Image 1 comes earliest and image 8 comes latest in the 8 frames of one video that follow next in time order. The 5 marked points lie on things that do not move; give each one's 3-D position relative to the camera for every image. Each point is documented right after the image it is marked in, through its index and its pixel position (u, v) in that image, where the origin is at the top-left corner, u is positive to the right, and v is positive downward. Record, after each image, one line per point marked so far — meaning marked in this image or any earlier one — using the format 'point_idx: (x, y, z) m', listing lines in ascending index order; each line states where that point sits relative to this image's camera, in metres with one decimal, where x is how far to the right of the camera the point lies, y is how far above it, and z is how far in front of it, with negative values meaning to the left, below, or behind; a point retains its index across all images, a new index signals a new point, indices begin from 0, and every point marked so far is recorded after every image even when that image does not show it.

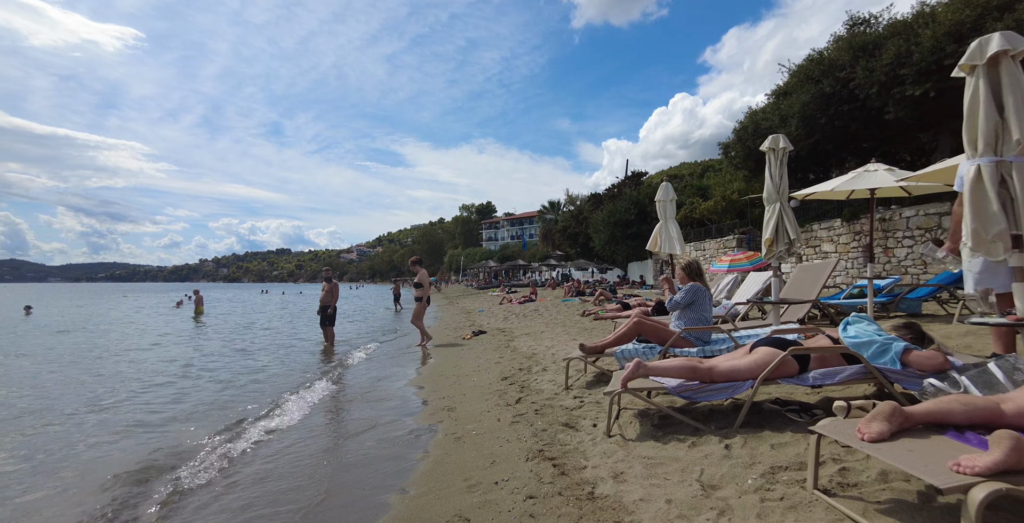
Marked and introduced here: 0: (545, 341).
0: (+0.7, -1.7, +9.6) m
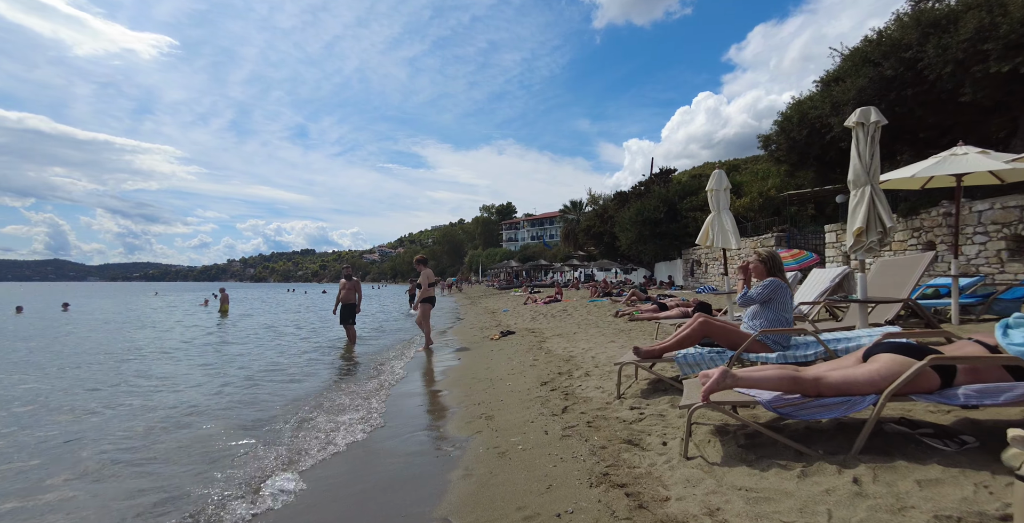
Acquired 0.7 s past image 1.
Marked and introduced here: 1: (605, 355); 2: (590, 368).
0: (+1.3, -1.6, +9.0) m
1: (+1.4, -1.5, +7.2) m
2: (+1.1, -1.5, +6.3) m
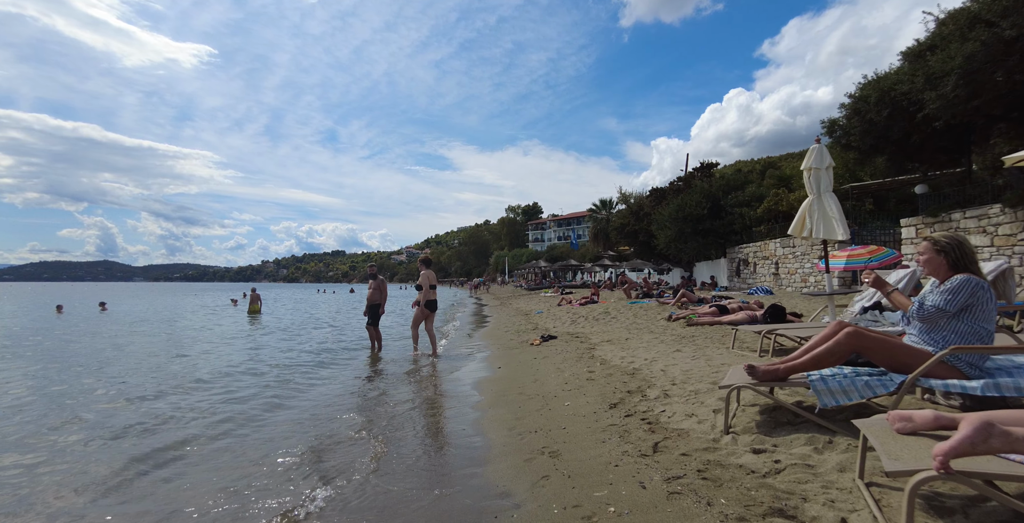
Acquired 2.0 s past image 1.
0: (+2.2, -1.5, +7.8) m
1: (+2.2, -1.4, +6.0) m
2: (+1.7, -1.4, +5.1) m
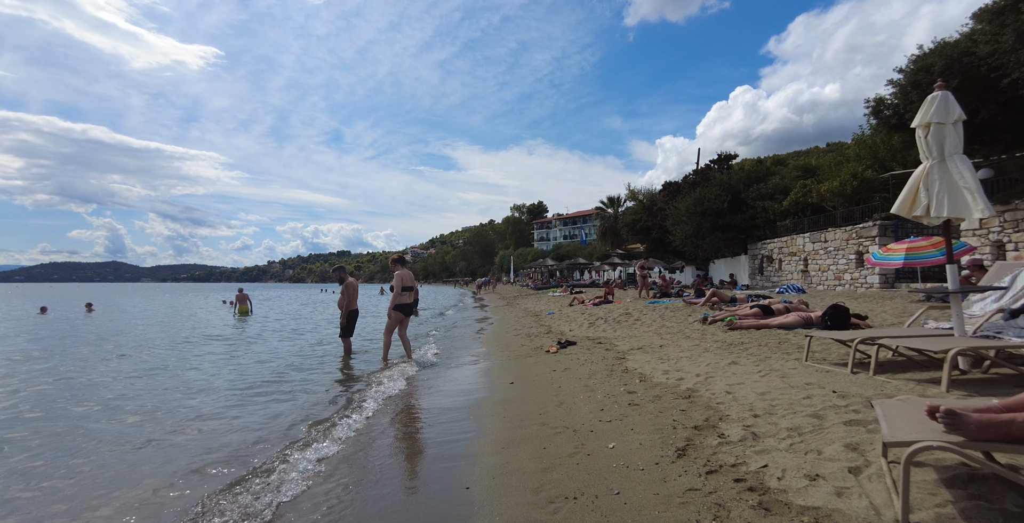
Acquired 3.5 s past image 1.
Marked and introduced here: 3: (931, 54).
0: (+2.4, -1.4, +6.4) m
1: (+2.3, -1.3, +4.5) m
2: (+1.9, -1.3, +3.7) m
3: (+9.9, +5.0, +11.0) m
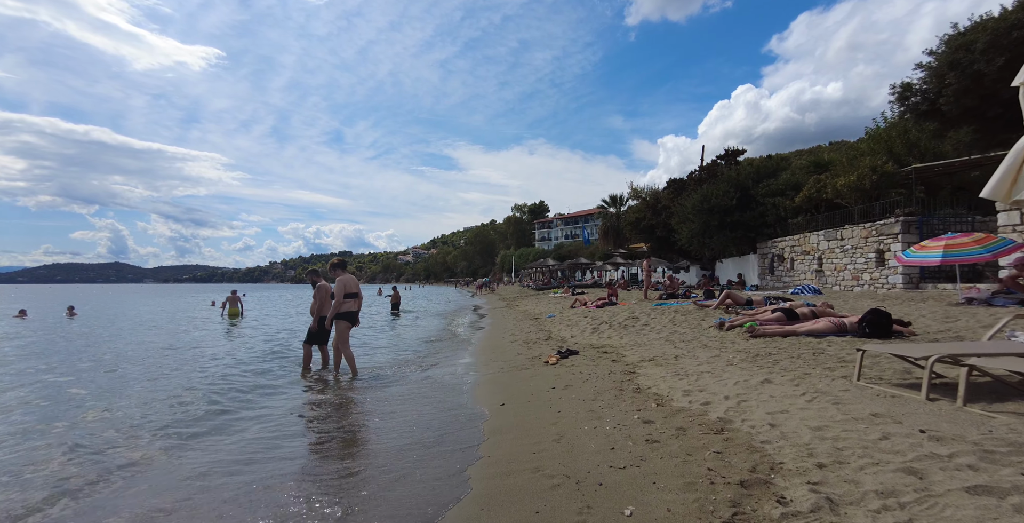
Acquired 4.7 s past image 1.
0: (+2.3, -1.4, +5.4) m
1: (+2.2, -1.3, +3.6) m
2: (+1.8, -1.3, +2.7) m
3: (+9.8, +5.0, +10.0) m
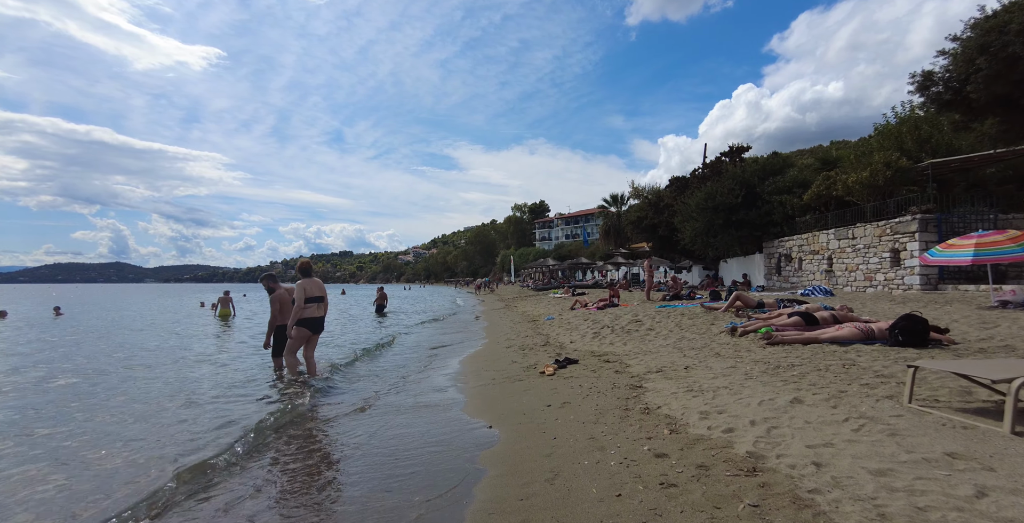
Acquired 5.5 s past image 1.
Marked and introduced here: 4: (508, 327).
0: (+2.1, -1.4, +4.7) m
1: (+2.1, -1.3, +2.8) m
2: (+1.7, -1.3, +2.0) m
3: (+9.7, +5.0, +9.2) m
4: (-0.1, -2.2, +15.1) m
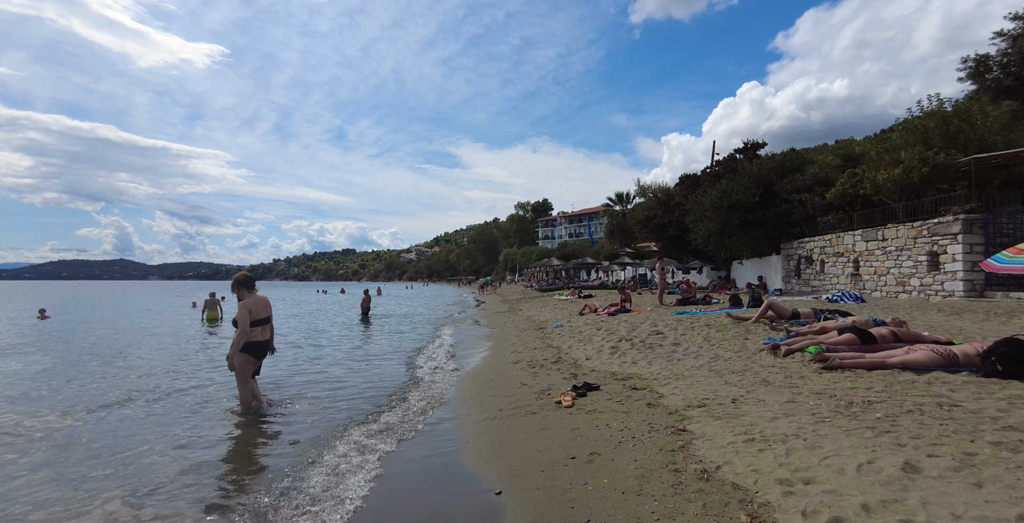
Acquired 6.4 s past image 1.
0: (+2.3, -1.5, +3.6) m
1: (+2.2, -1.4, +1.8) m
2: (+1.8, -1.4, +0.9) m
3: (+9.9, +4.9, +8.1) m
4: (0.0, -2.3, +14.0) m
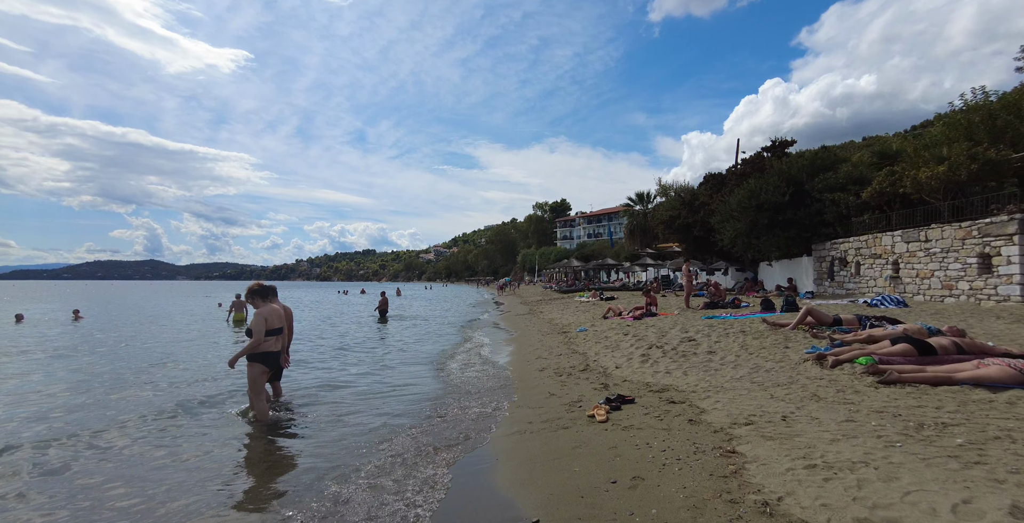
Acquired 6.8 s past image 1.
0: (+2.5, -1.6, +3.2) m
1: (+2.4, -1.5, +1.4) m
2: (+2.0, -1.5, +0.5) m
3: (+10.3, +4.8, +7.4) m
4: (+0.7, -2.3, +13.7) m
